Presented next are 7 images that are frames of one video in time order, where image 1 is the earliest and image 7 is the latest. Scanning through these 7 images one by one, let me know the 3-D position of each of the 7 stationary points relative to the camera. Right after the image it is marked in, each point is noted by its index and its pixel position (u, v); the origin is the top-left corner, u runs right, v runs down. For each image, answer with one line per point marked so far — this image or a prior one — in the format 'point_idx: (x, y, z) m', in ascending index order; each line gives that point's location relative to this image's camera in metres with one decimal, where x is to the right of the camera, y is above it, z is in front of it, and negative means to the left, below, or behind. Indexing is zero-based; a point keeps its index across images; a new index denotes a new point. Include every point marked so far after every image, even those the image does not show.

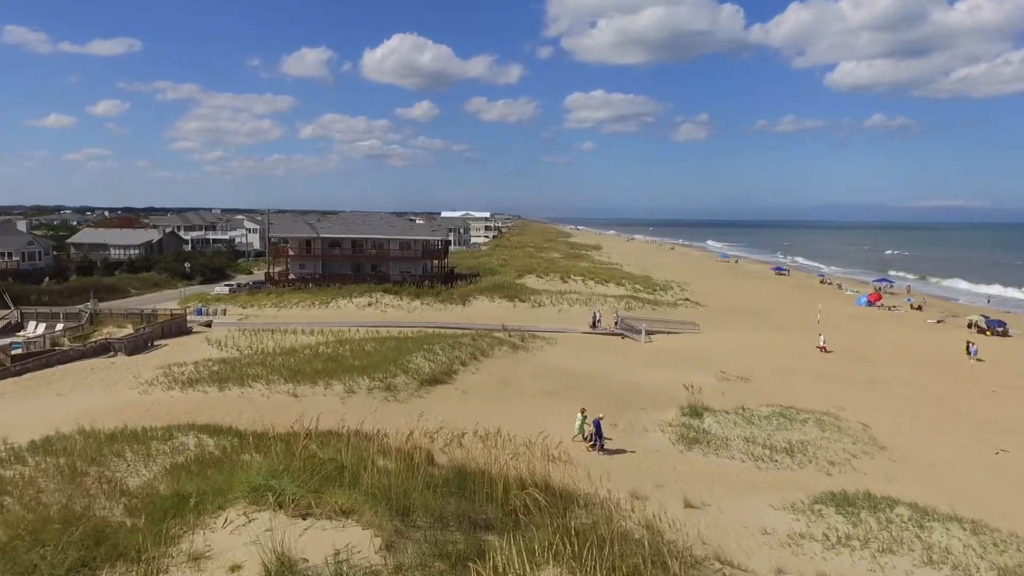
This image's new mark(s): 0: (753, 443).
0: (+5.4, -3.5, +16.3) m
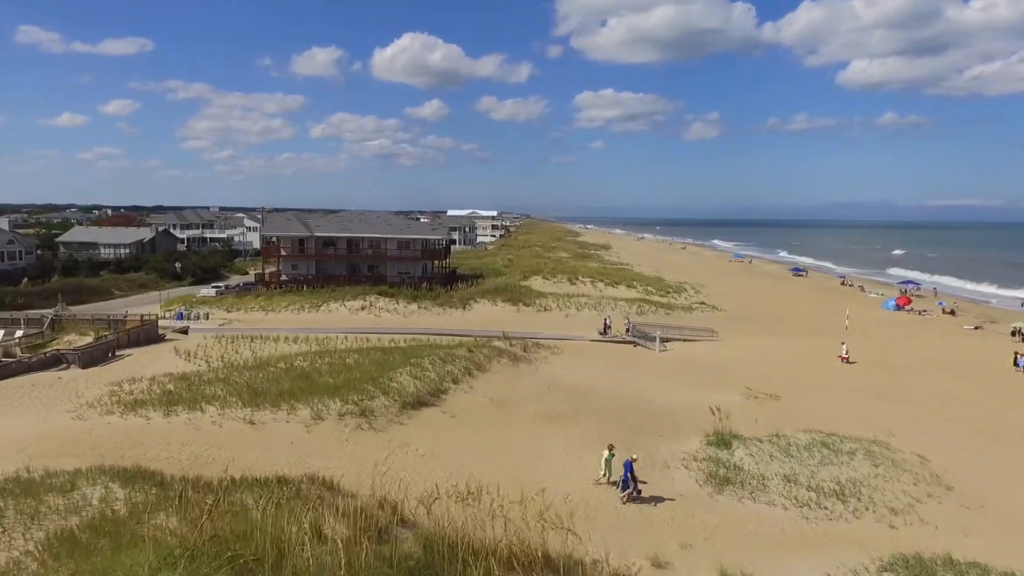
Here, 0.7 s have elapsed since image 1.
0: (+5.4, -3.7, +13.7) m
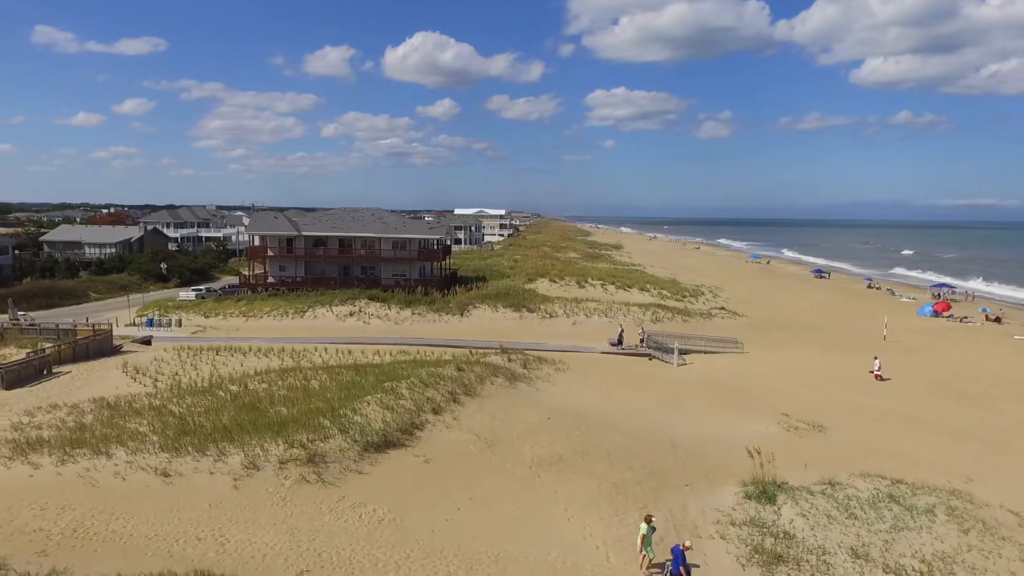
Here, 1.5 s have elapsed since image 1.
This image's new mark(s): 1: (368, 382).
0: (+5.1, -3.9, +10.4) m
1: (-3.3, -2.2, +16.7) m
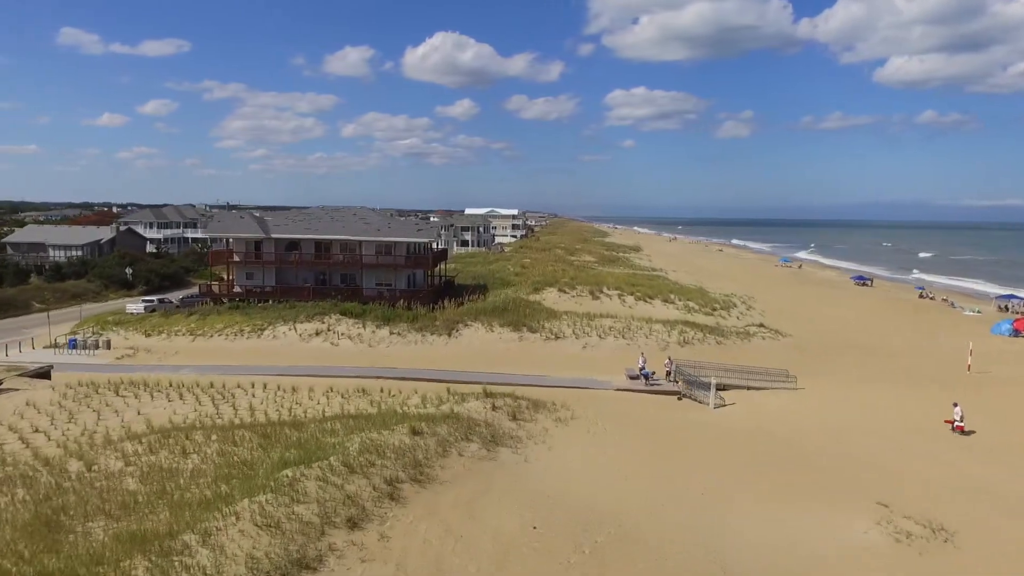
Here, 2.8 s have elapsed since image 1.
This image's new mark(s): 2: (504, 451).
0: (+4.5, -4.5, +4.7) m
1: (-3.8, -2.7, +11.2) m
2: (-0.1, -3.2, +14.2) m
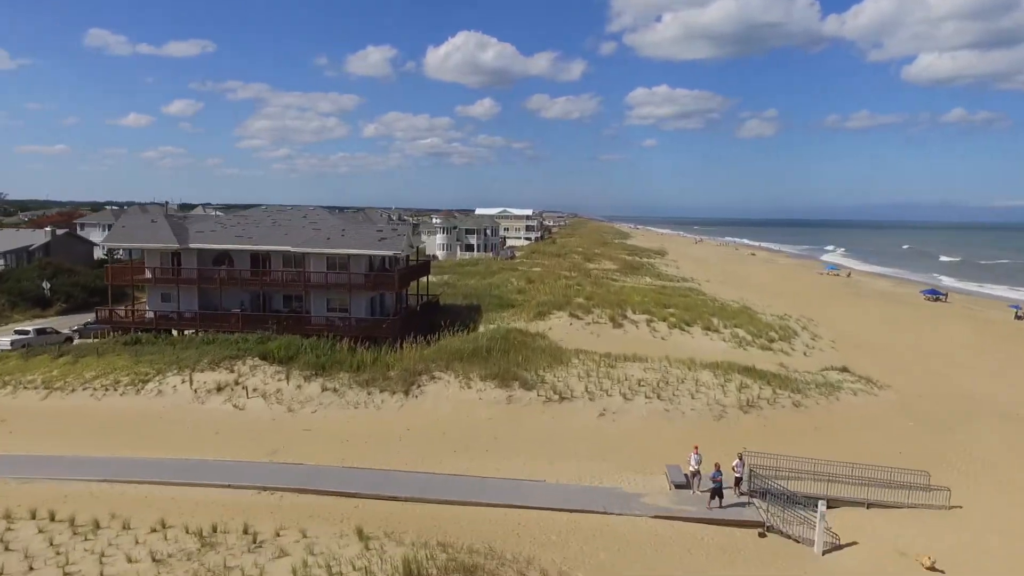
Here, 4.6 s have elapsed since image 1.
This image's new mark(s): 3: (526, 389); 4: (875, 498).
0: (+3.4, -5.5, -3.9) m
1: (-4.7, -3.7, +2.8) m
2: (-0.9, -4.2, +5.8) m
3: (+0.4, -2.7, +19.3) m
4: (+7.2, -4.0, +14.1) m
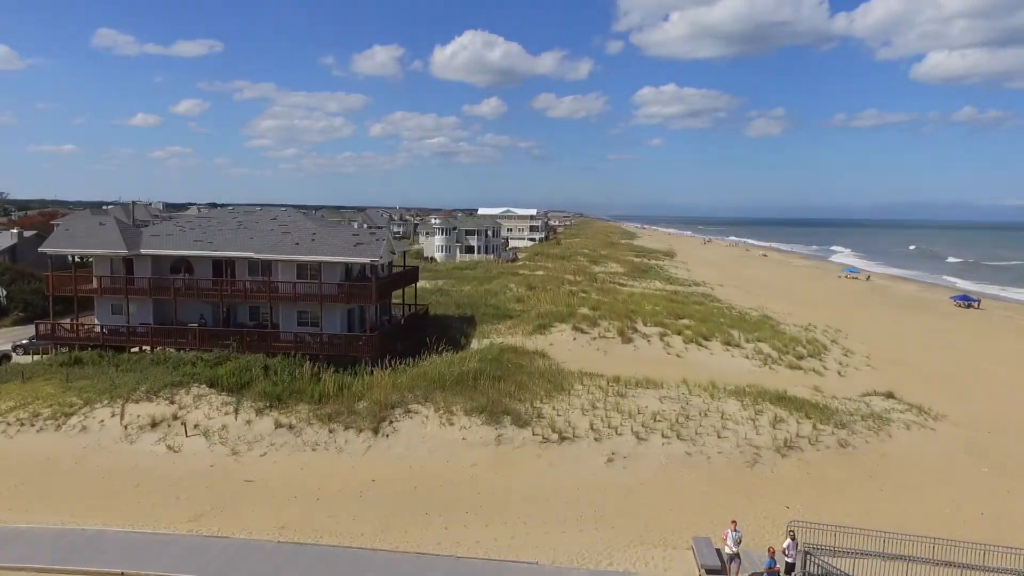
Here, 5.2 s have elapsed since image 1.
0: (+3.0, -5.9, -7.1) m
1: (-5.0, -4.1, -0.3) m
2: (-1.2, -4.6, +2.6) m
3: (+0.2, -3.1, +16.2) m
4: (+6.9, -4.4, +10.9) m
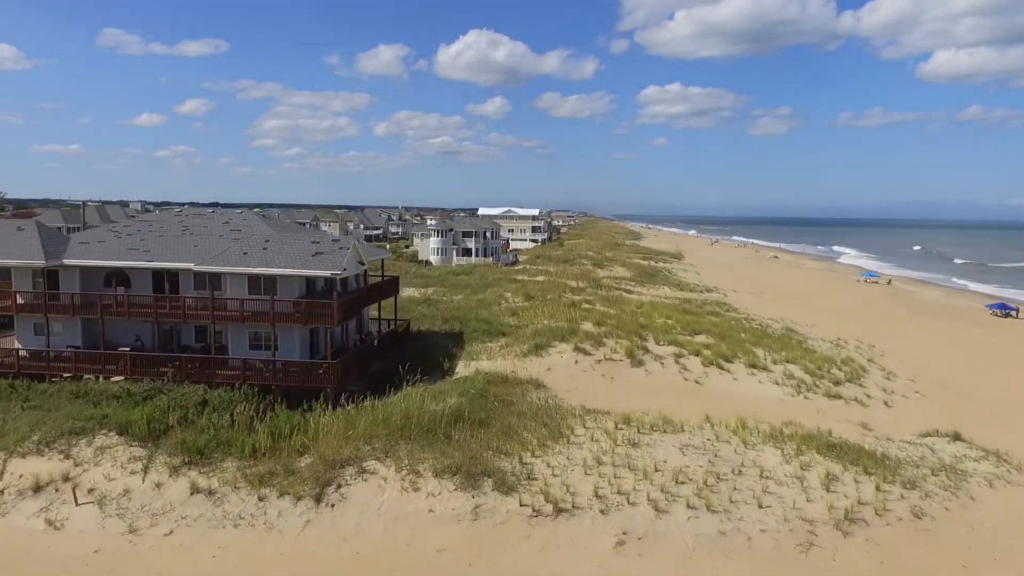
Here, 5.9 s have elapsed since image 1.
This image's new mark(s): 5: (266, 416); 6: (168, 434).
0: (+2.6, -6.4, -10.7) m
1: (-5.4, -4.6, -3.8) m
2: (-1.6, -5.1, -0.9) m
3: (-0.1, -3.5, +12.6) m
4: (+6.6, -4.9, +7.3) m
5: (-5.2, -2.6, +15.5) m
6: (-6.8, -2.9, +14.4) m
